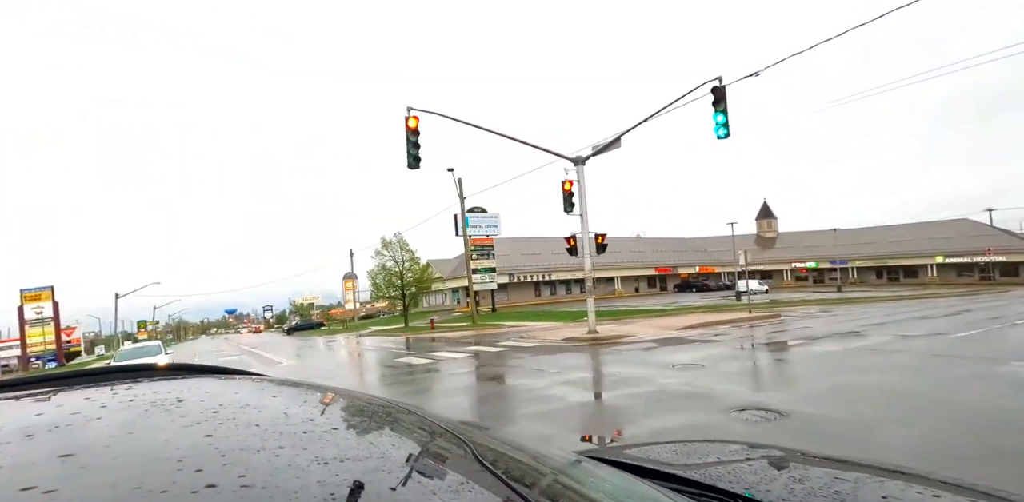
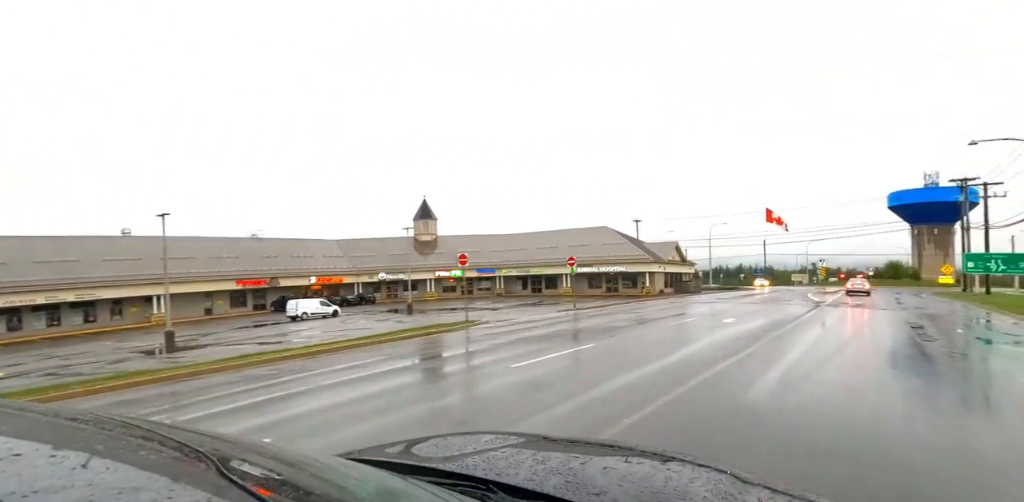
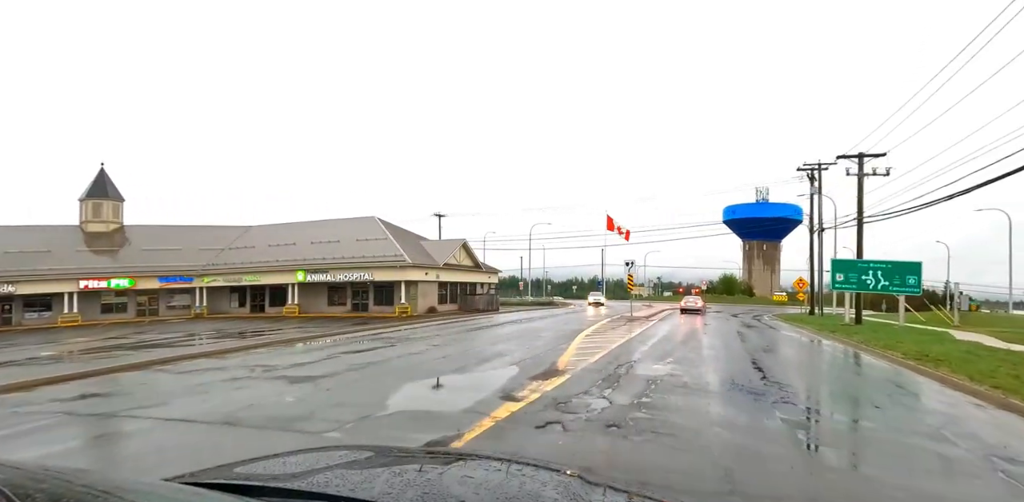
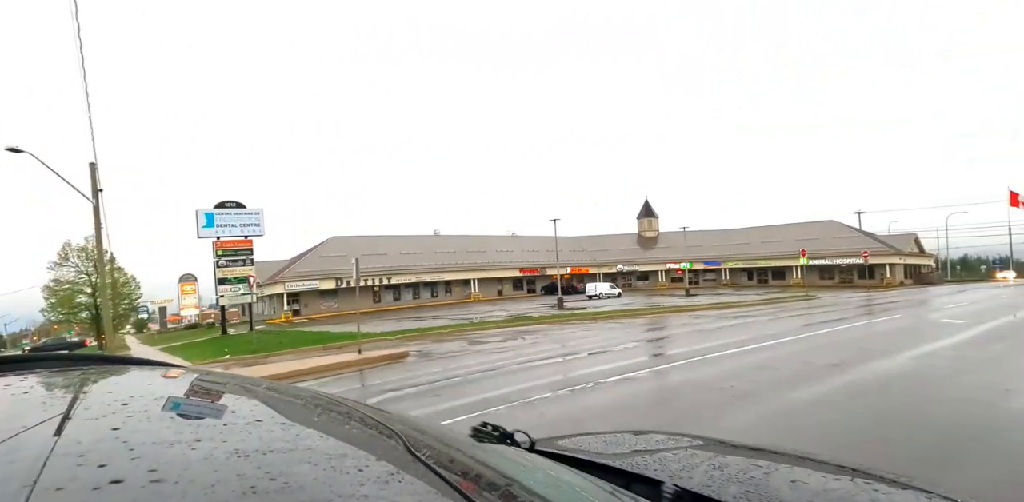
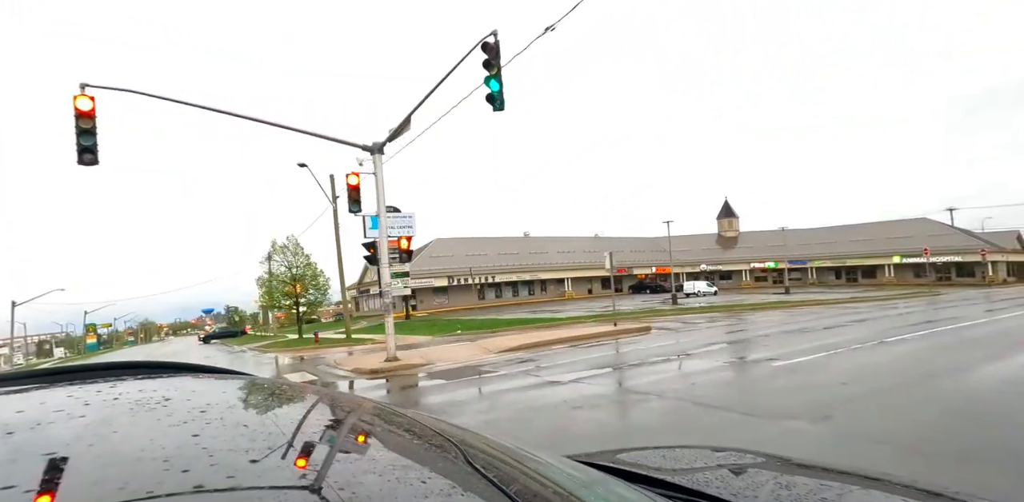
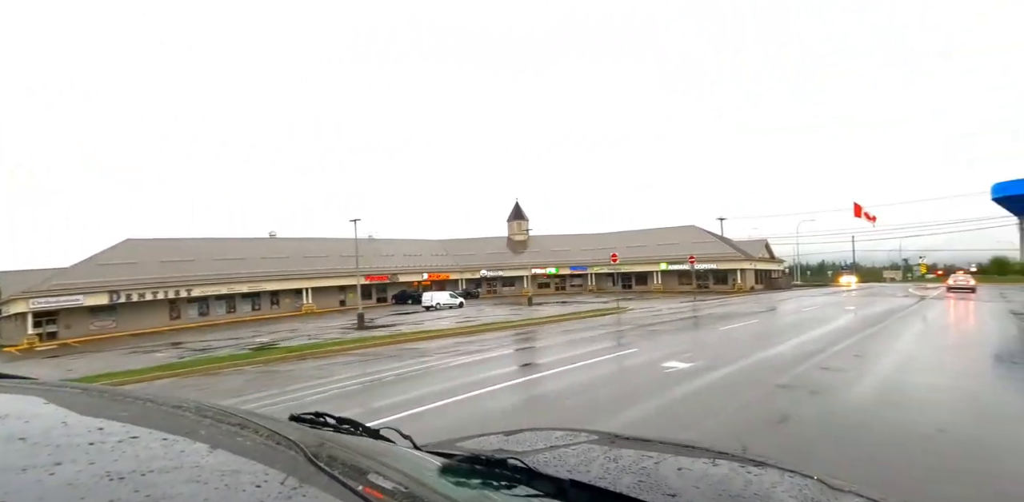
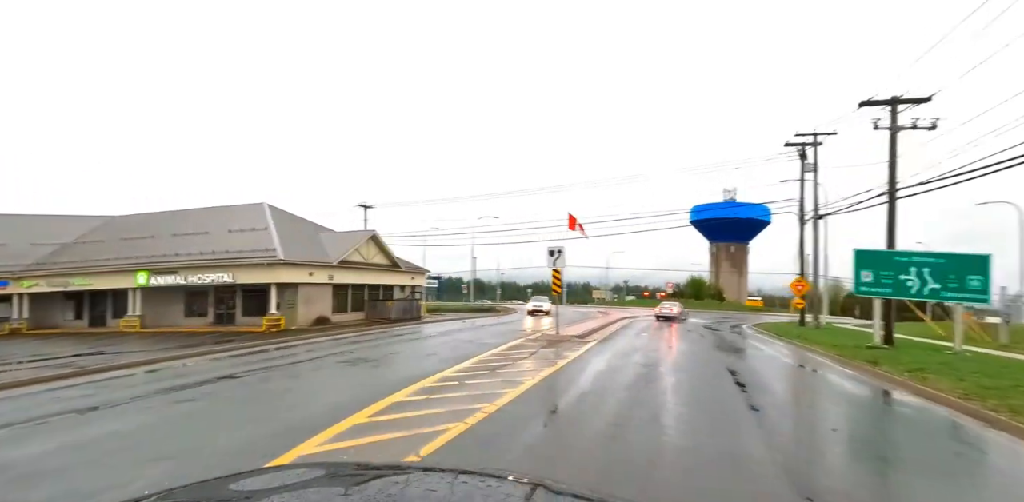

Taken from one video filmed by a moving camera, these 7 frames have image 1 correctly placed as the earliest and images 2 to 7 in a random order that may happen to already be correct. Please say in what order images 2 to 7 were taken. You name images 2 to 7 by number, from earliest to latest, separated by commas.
5, 4, 6, 2, 3, 7
